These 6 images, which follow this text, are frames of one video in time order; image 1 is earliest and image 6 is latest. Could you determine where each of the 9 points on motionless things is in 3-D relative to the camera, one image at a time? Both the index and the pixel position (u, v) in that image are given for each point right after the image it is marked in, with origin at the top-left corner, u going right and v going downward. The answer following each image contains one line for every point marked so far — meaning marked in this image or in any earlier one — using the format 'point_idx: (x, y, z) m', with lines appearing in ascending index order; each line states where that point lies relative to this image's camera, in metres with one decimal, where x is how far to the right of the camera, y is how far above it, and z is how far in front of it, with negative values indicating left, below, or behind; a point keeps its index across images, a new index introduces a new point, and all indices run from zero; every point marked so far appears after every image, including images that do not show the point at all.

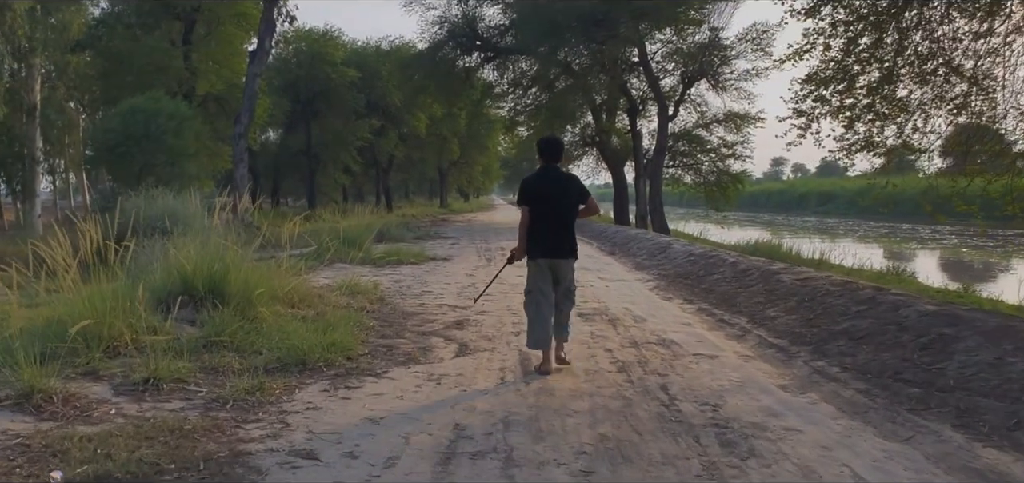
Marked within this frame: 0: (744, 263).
0: (+2.9, -0.3, +11.8) m
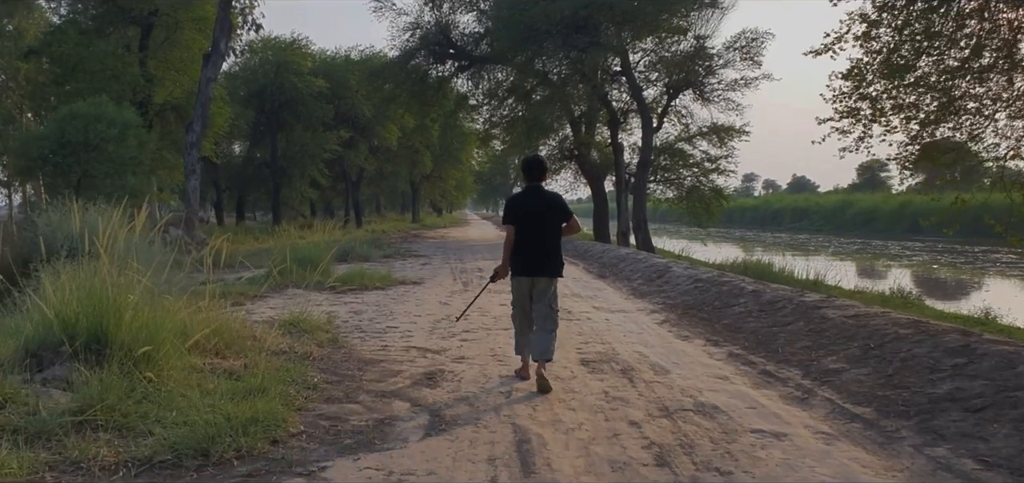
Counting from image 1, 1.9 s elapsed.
0: (+2.7, -0.5, +10.0) m
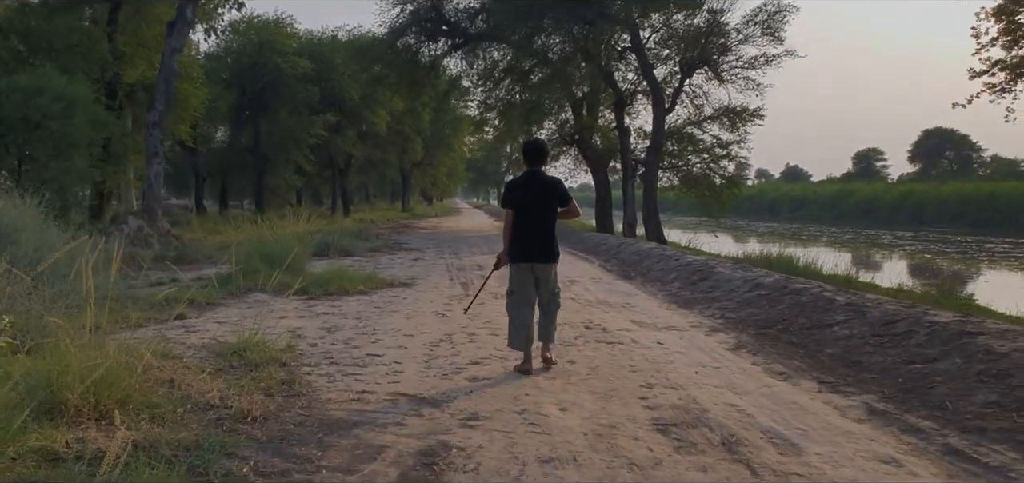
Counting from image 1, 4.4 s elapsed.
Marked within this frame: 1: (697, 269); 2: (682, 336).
0: (+2.9, -0.5, +7.5) m
1: (+2.4, -0.3, +12.3) m
2: (+1.4, -0.8, +8.2) m
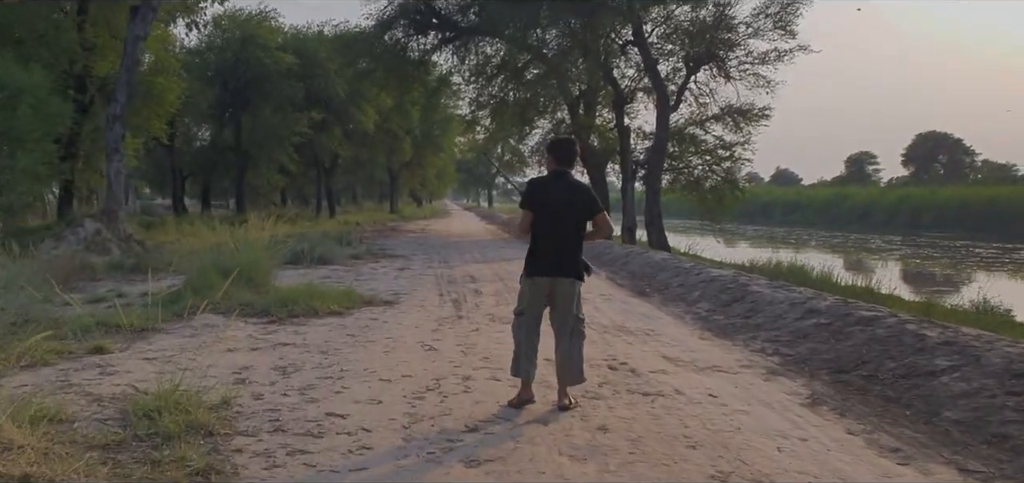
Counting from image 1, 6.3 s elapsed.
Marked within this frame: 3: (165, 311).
0: (+2.9, -0.7, +5.8) m
1: (+2.4, -0.5, +10.6) m
2: (+1.5, -0.9, +6.4) m
3: (-3.4, -0.7, +9.4) m
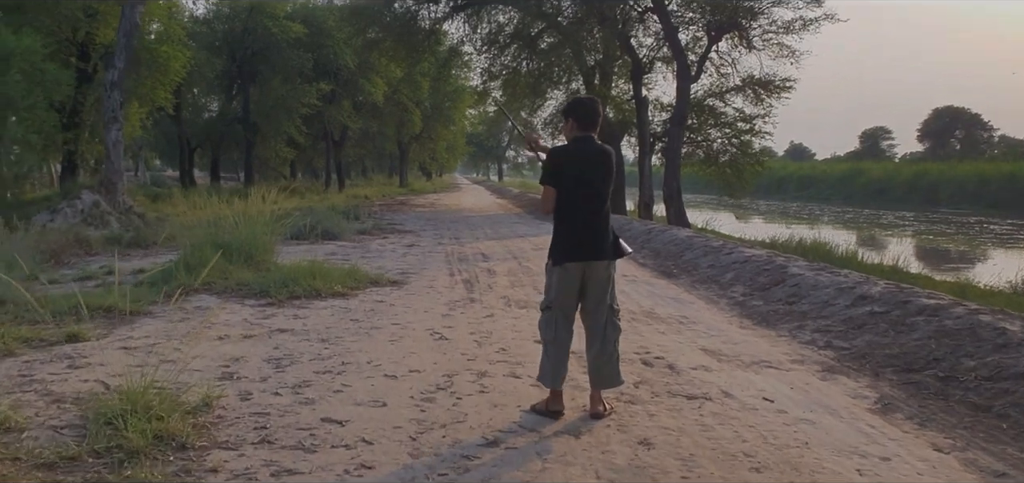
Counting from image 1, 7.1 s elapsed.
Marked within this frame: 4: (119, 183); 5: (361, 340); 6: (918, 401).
0: (+3.1, -0.6, +5.0) m
1: (+2.6, -0.3, +9.8) m
2: (+1.6, -0.8, +5.6) m
3: (-3.2, -0.5, +8.7) m
4: (-7.8, +1.1, +18.8) m
5: (-1.1, -0.7, +6.8) m
6: (+2.1, -0.8, +5.0) m
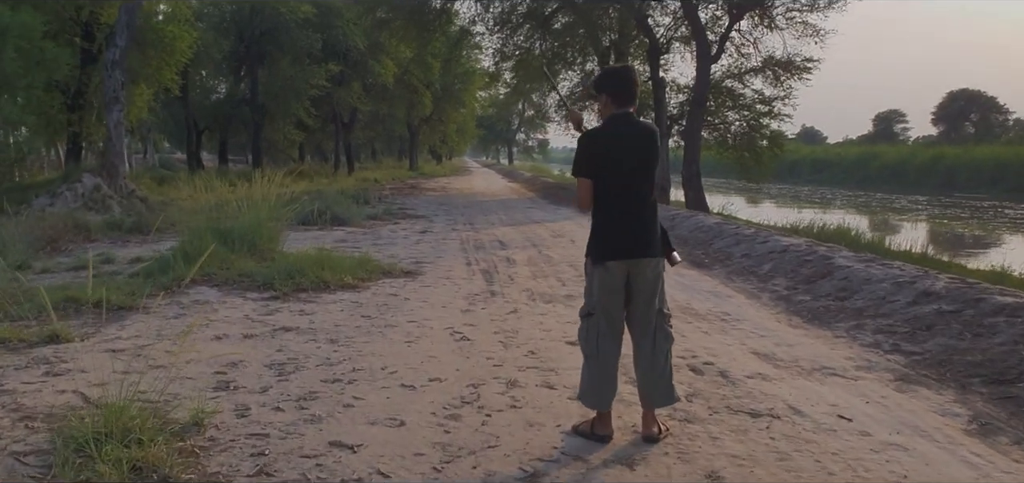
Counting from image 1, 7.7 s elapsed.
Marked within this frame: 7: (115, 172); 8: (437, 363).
0: (+3.2, -0.6, +4.3) m
1: (+2.8, -0.2, +9.1) m
2: (+1.8, -0.8, +4.9) m
3: (-3.0, -0.4, +8.0) m
4: (-7.5, +1.4, +18.2) m
5: (-0.9, -0.6, +6.2) m
6: (+2.3, -0.8, +4.4) m
7: (-7.5, +1.3, +18.0) m
8: (-0.4, -0.7, +5.5) m
